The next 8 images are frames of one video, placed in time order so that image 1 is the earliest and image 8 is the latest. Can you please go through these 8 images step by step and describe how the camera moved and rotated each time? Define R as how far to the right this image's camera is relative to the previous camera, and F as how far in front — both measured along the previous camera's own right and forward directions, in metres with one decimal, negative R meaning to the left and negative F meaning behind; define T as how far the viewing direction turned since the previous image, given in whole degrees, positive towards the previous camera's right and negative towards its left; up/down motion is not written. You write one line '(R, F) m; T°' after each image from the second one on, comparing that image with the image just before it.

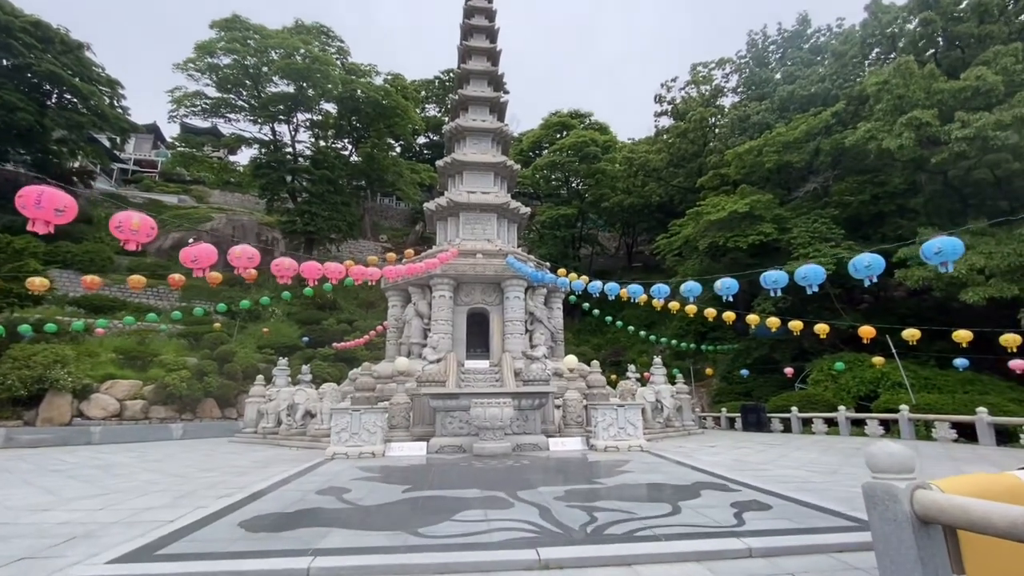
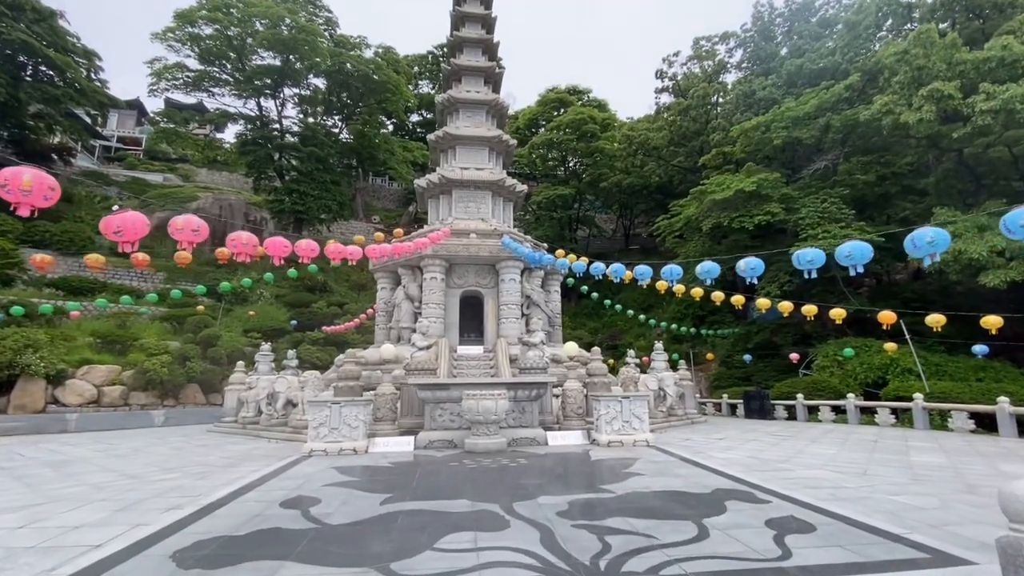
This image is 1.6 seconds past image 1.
(0.0, +0.8) m; +1°
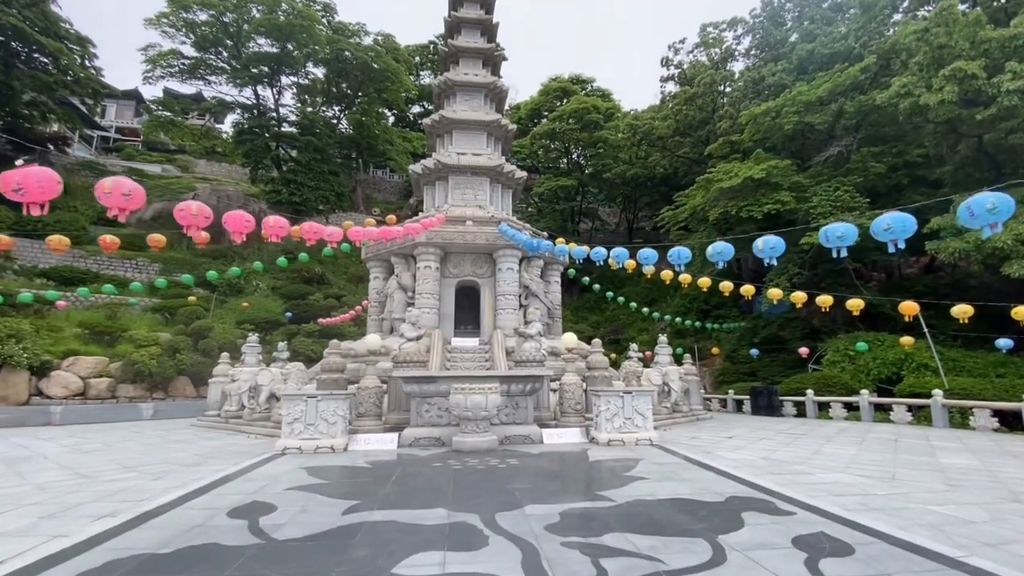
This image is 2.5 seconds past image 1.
(+0.2, +0.6) m; 0°
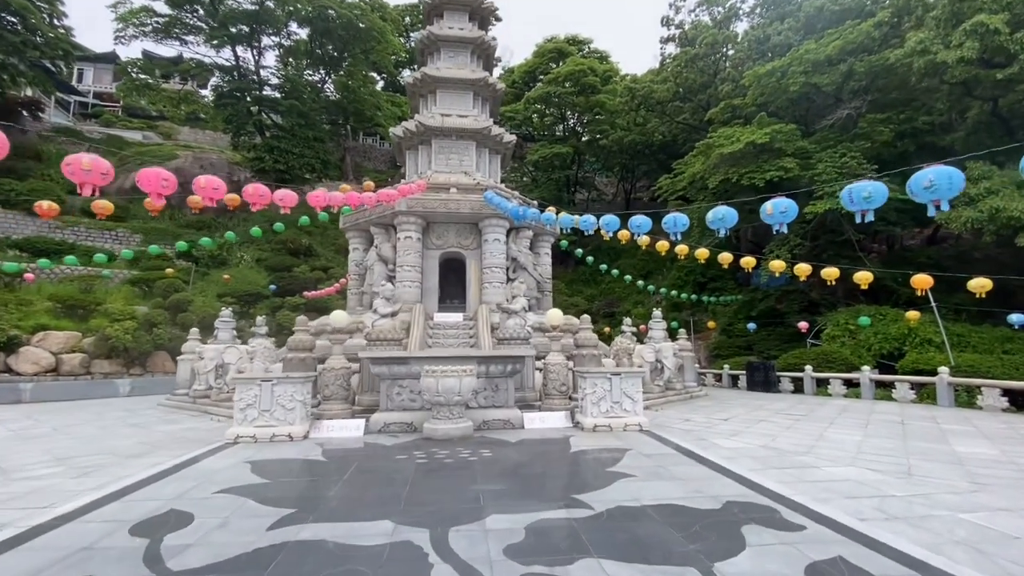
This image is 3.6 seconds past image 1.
(+0.3, +0.7) m; 0°
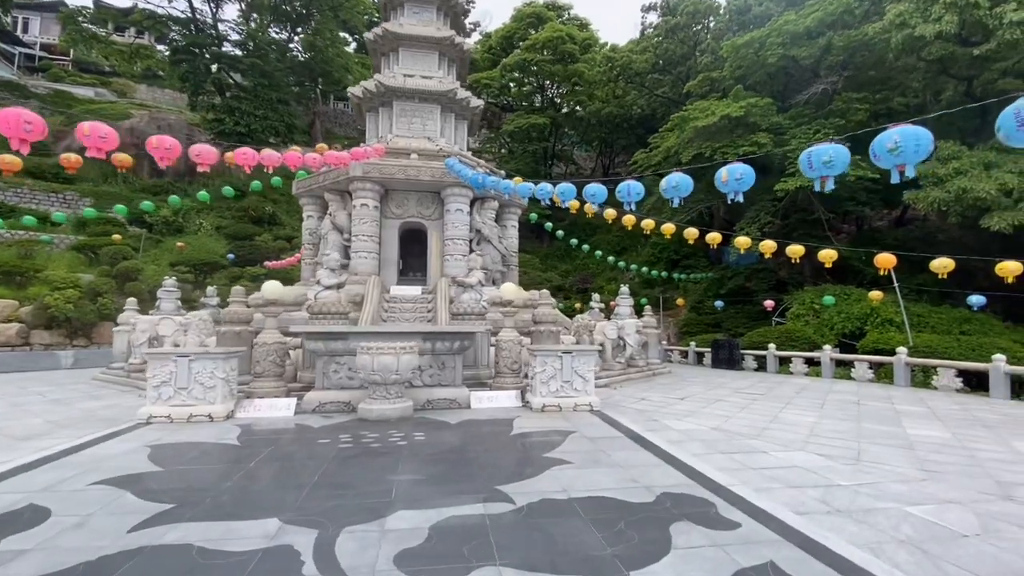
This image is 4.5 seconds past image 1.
(+0.4, +0.4) m; +2°
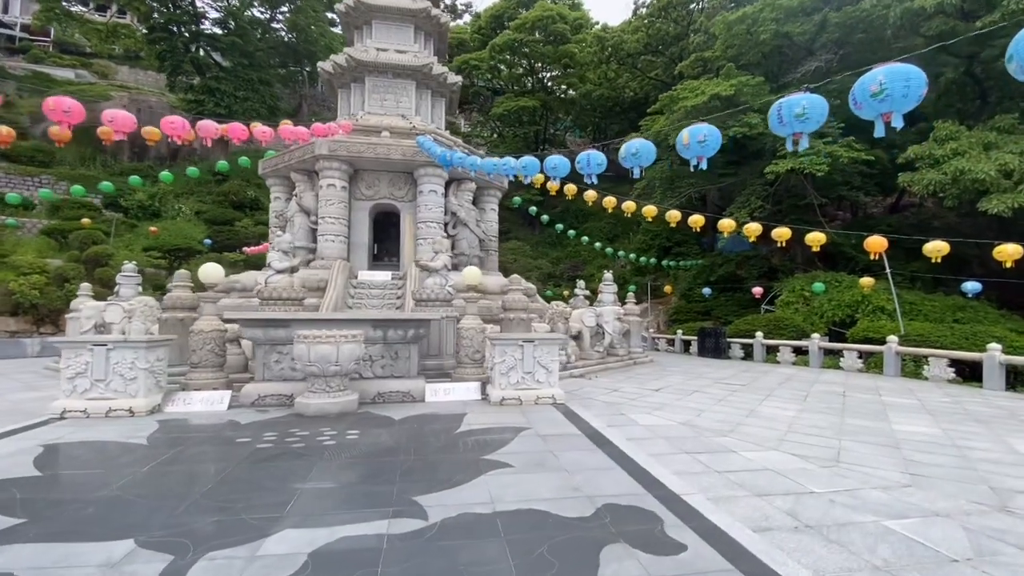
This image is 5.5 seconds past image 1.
(+0.5, +0.5) m; 0°
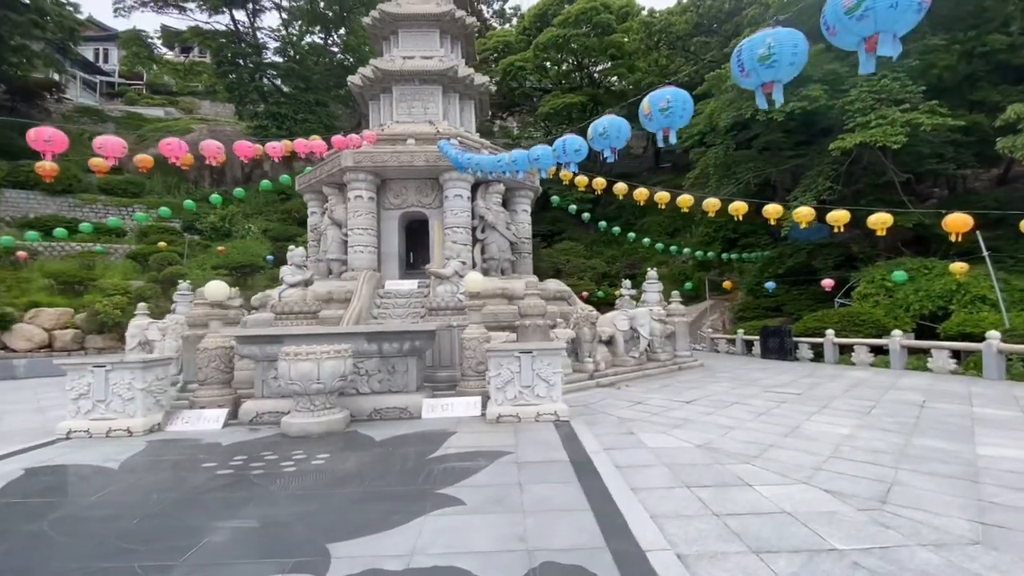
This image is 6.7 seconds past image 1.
(+0.8, +0.5) m; -8°
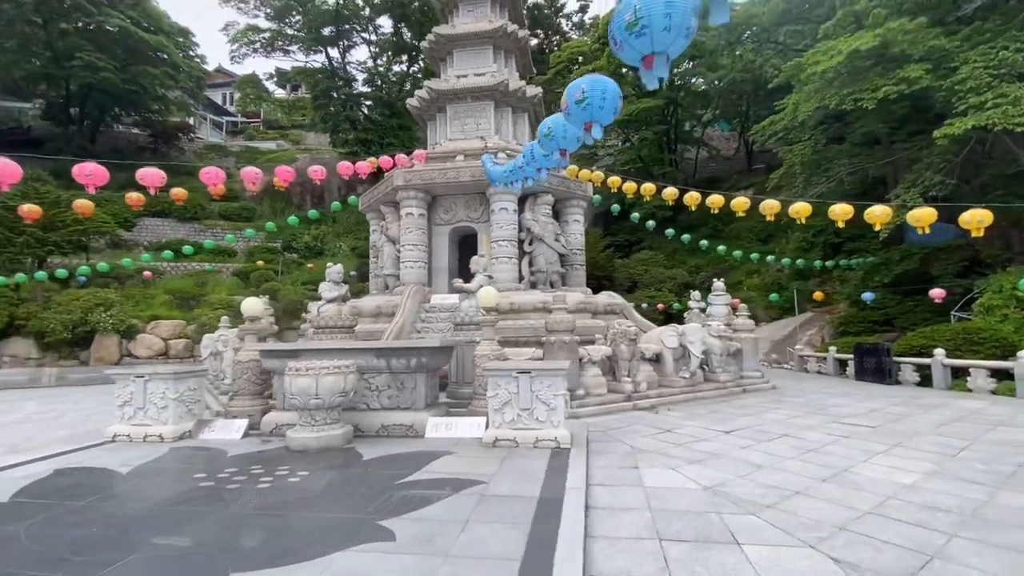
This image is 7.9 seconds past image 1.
(+0.9, +0.4) m; -11°
